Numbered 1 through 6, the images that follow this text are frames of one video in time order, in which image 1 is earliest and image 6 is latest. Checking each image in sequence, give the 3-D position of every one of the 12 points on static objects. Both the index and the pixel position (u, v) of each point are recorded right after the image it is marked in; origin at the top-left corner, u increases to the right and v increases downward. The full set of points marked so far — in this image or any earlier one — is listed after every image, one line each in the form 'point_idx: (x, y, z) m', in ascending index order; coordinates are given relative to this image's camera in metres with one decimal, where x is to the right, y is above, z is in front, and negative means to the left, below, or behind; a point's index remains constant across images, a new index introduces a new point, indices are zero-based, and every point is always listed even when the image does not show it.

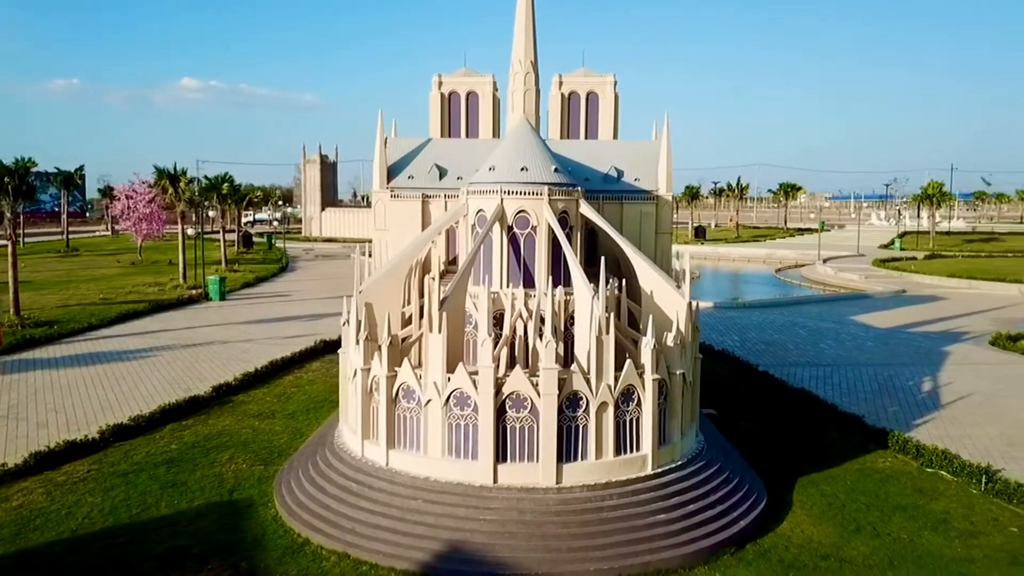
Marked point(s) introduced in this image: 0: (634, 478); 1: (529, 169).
0: (+2.5, -3.8, +15.1) m
1: (+0.5, +2.7, +17.4) m
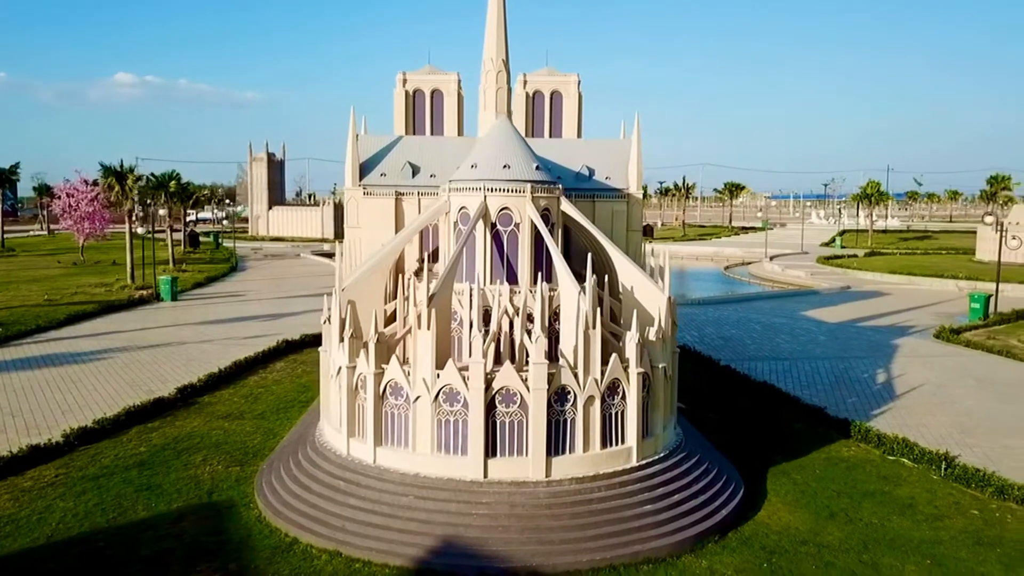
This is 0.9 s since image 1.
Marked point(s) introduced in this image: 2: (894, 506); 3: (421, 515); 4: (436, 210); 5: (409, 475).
0: (+2.2, -3.7, +15.3) m
1: (+0.1, +2.8, +17.5) m
2: (+9.3, -5.2, +18.1) m
3: (-1.7, -4.2, +14.0) m
4: (-1.8, +1.8, +17.4) m
5: (-2.0, -3.7, +14.9) m
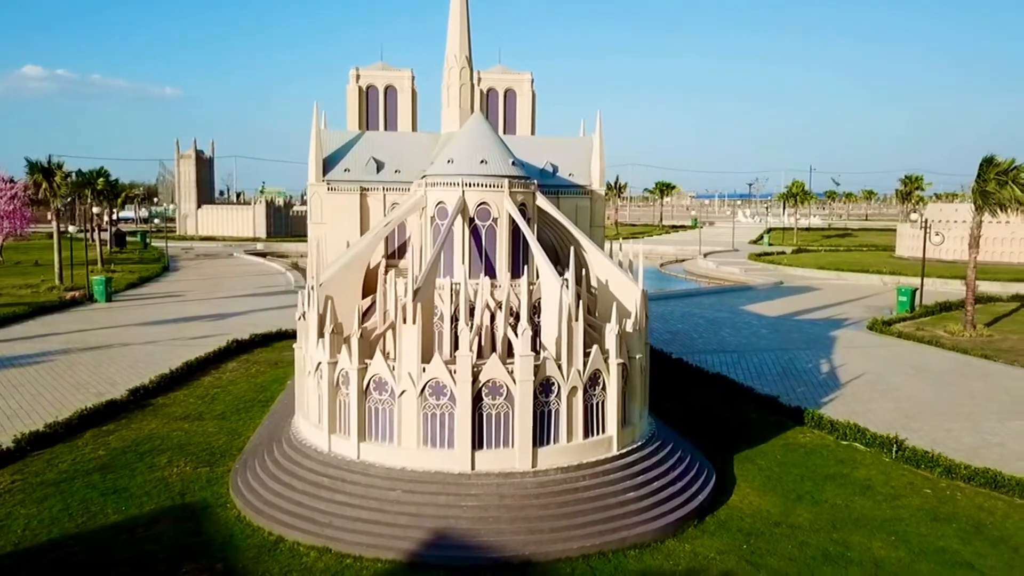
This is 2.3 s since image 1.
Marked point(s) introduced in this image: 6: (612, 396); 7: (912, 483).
0: (+1.9, -3.6, +15.7) m
1: (-0.5, +3.0, +17.6) m
2: (+8.7, -5.0, +19.0) m
3: (-1.9, -4.1, +14.0) m
4: (-2.3, +1.9, +17.4) m
5: (-2.3, -3.6, +14.9) m
6: (+2.1, -2.3, +15.9) m
7: (+10.4, -5.1, +19.5) m
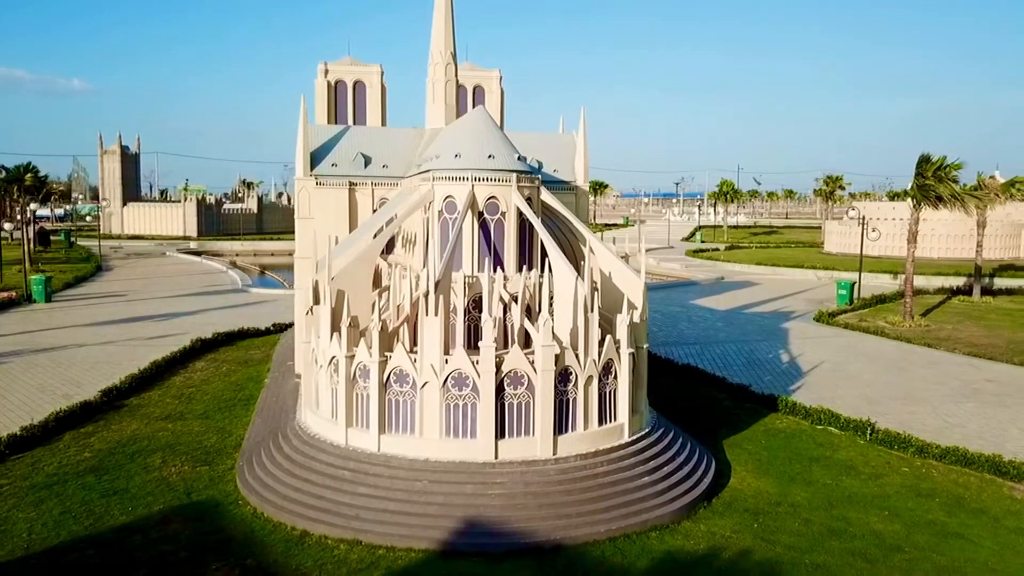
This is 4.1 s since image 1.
0: (+2.2, -3.4, +16.1) m
1: (-0.4, +3.1, +17.8) m
2: (+8.8, -4.8, +20.0) m
3: (-1.4, -4.0, +14.1) m
4: (-2.1, +2.0, +17.5) m
5: (-1.9, -3.4, +15.0) m
6: (+2.4, -2.1, +16.3) m
7: (+10.4, -4.8, +20.7) m
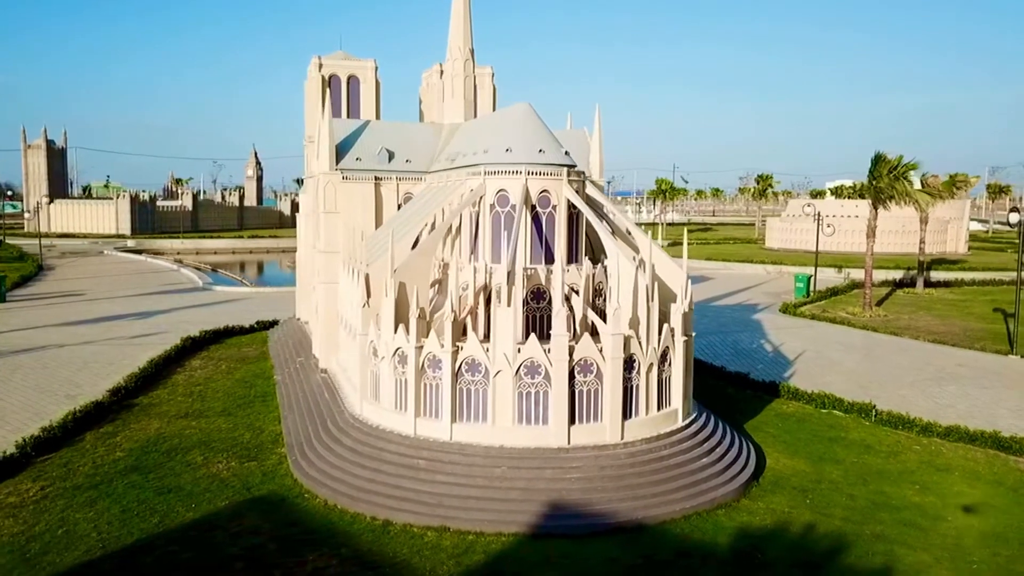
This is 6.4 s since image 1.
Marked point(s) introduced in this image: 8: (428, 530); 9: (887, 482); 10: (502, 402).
0: (+3.6, -3.2, +16.8) m
1: (+0.8, +3.3, +18.2) m
2: (+9.8, -4.5, +21.2) m
3: (+0.1, -3.8, +14.5) m
4: (-0.9, +2.2, +17.7) m
5: (-0.4, -3.3, +15.3) m
6: (+3.7, -1.9, +17.0) m
7: (+11.4, -4.5, +22.0) m
8: (-1.6, -4.5, +13.9) m
9: (+9.0, -4.7, +18.1) m
10: (-0.2, -2.4, +15.4) m
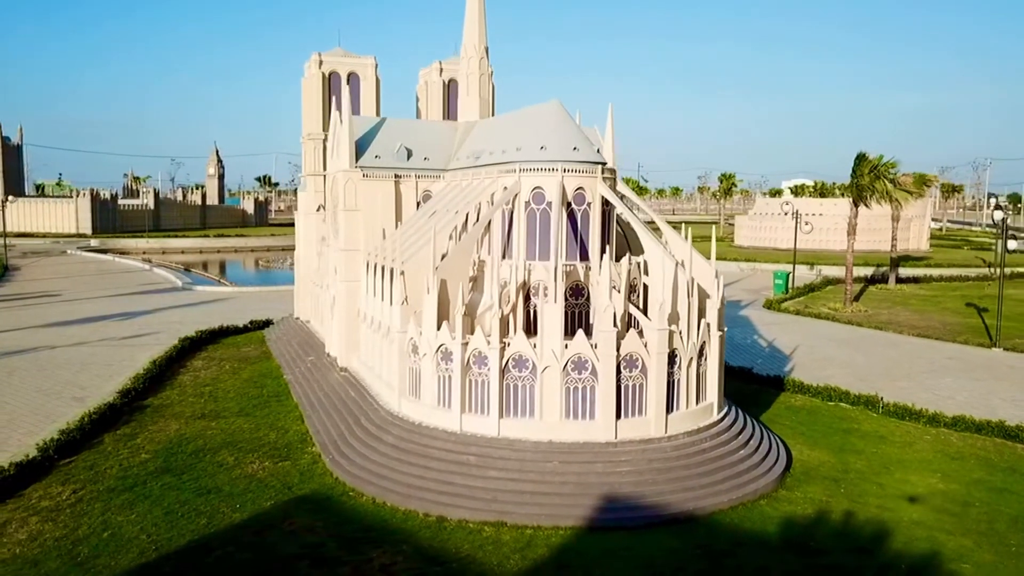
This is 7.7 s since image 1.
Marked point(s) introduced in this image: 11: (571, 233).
0: (+4.5, -3.1, +17.1) m
1: (+1.6, +3.4, +18.4) m
2: (+10.5, -4.3, +21.8) m
3: (+1.1, -3.7, +14.7) m
4: (-0.1, +2.3, +17.9) m
5: (+0.5, -3.2, +15.4) m
6: (+4.6, -1.8, +17.3) m
7: (+12.1, -4.4, +22.6) m
8: (-0.5, -4.4, +14.0) m
9: (+9.9, -4.5, +18.7) m
10: (+0.7, -2.3, +15.5) m
11: (+1.4, +1.3, +17.9) m
